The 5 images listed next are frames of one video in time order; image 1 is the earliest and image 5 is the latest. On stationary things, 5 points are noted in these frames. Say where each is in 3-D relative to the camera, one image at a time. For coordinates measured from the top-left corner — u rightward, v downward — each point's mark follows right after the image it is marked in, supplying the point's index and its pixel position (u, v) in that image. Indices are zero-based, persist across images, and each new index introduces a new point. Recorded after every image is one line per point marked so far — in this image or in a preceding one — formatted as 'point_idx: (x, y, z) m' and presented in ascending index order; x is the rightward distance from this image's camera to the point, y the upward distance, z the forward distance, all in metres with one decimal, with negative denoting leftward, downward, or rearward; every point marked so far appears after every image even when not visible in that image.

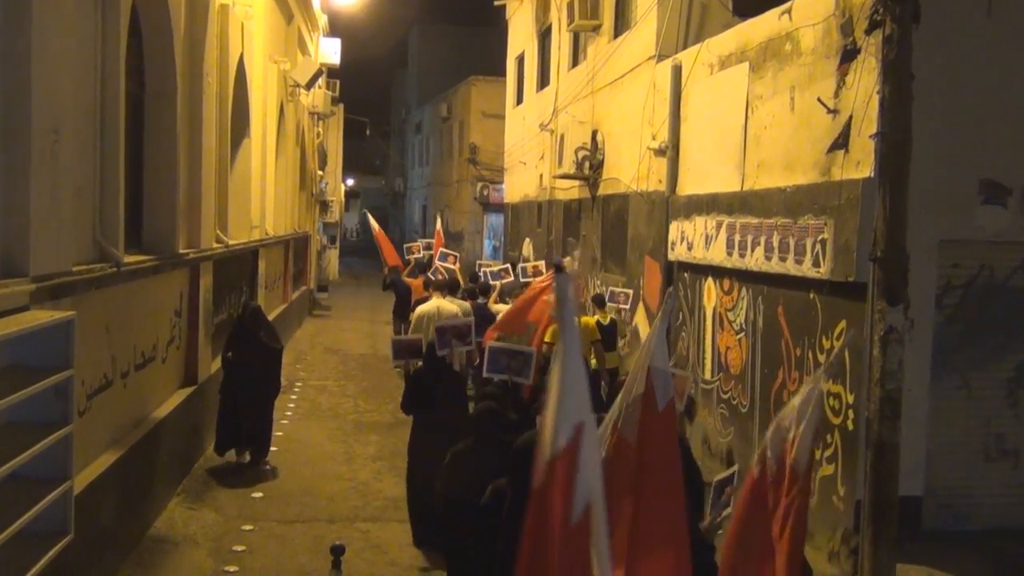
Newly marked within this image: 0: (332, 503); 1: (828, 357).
0: (-1.3, -1.5, +8.5) m
1: (+2.1, -0.5, +7.9) m
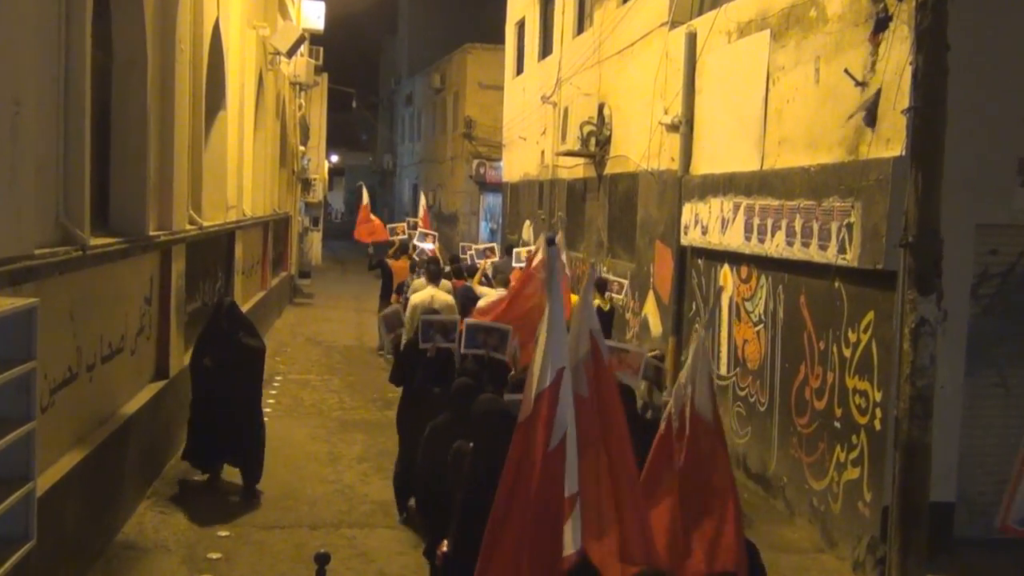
0: (-1.3, -1.4, +7.8) m
1: (+2.1, -0.4, +7.2) m
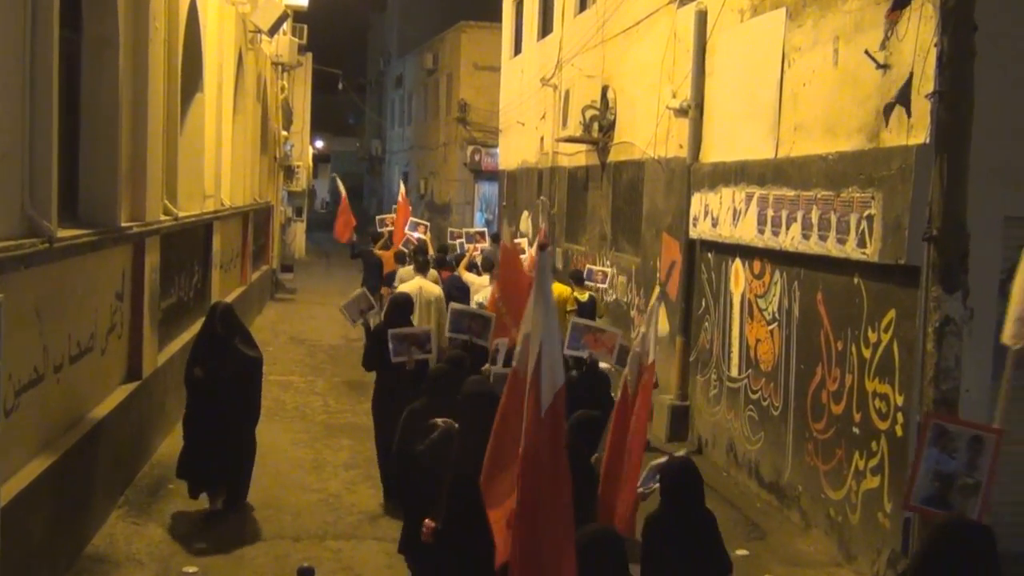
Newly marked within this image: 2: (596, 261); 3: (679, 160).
0: (-1.3, -1.4, +7.3) m
1: (+2.1, -0.4, +6.7) m
2: (+0.9, +0.3, +12.4) m
3: (+1.4, +1.0, +9.7) m
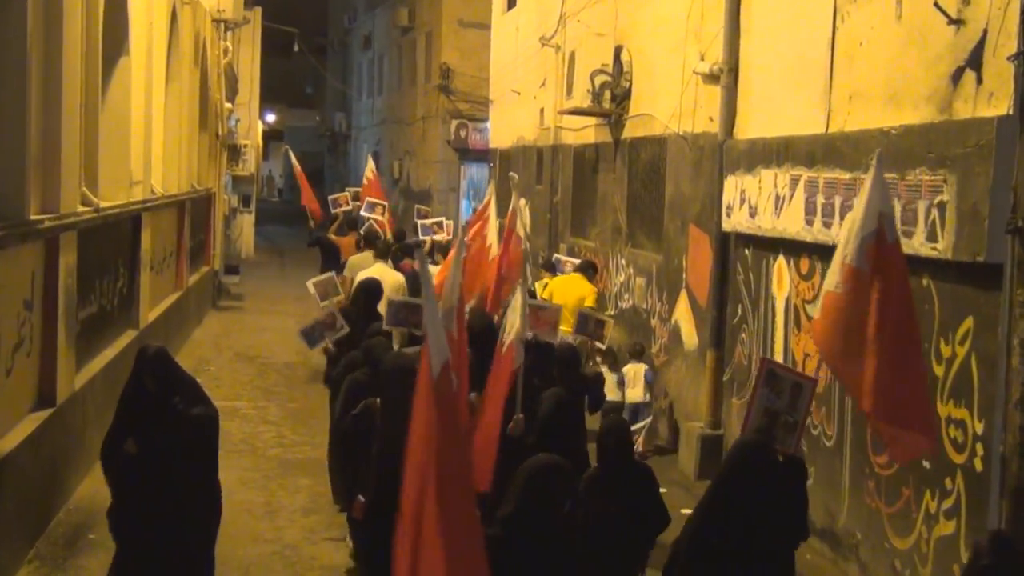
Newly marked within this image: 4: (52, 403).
0: (-1.4, -1.4, +6.1) m
1: (+2.0, -0.4, +5.4) m
2: (+0.9, +0.2, +11.1) m
3: (+1.3, +1.0, +8.4) m
4: (-2.4, -0.6, +6.3) m
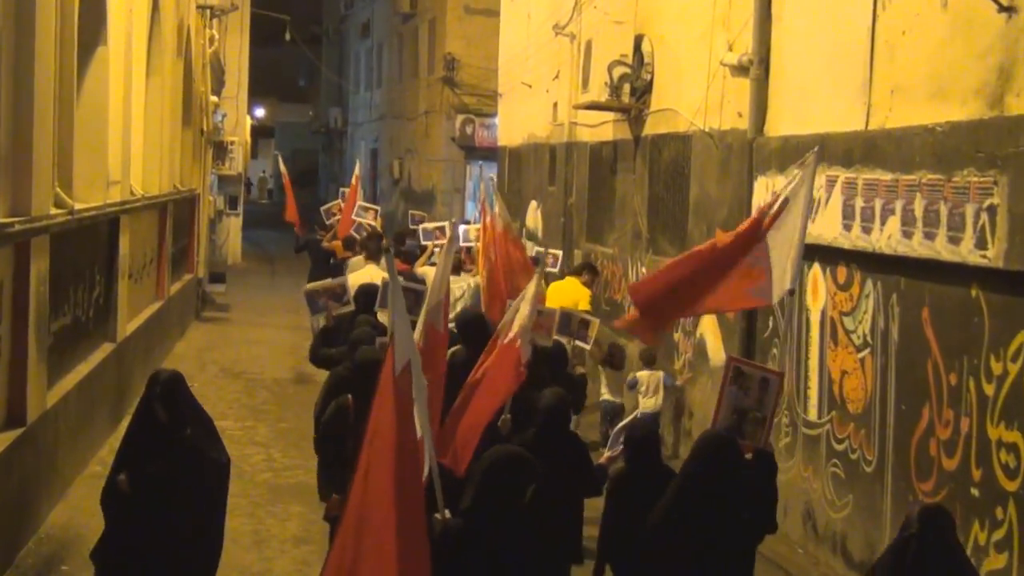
0: (-1.3, -1.5, +5.6) m
1: (+2.1, -0.4, +4.9) m
2: (+1.0, 0.0, +10.6) m
3: (+1.4, +0.9, +7.9) m
4: (-2.4, -0.7, +5.8) m
